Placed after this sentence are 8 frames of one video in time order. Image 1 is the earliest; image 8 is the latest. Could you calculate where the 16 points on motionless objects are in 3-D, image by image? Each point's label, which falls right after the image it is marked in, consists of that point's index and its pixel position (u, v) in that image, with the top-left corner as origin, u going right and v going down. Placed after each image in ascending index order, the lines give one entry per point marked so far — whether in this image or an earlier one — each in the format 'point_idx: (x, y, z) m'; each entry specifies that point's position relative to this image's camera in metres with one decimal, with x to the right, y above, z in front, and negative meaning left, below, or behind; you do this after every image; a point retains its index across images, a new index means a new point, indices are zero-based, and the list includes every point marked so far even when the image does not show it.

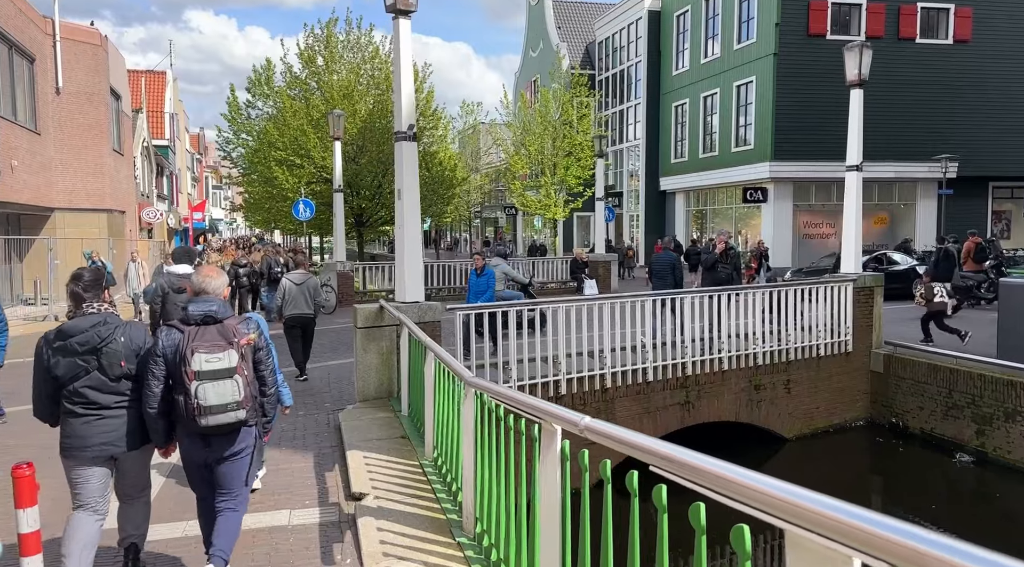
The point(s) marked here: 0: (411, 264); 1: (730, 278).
0: (-1.1, +0.2, +7.8) m
1: (+3.2, +0.1, +10.4) m
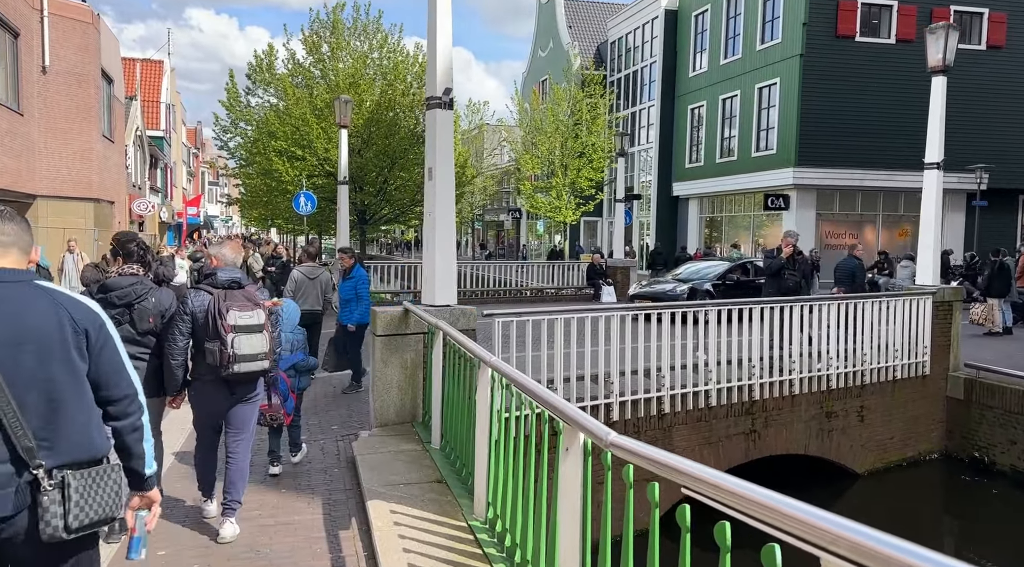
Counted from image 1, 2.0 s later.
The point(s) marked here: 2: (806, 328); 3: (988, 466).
0: (-0.6, +0.2, +6.4) m
1: (+3.6, -0.1, +9.1) m
2: (+3.5, -0.5, +8.6) m
3: (+6.3, -2.4, +9.5) m
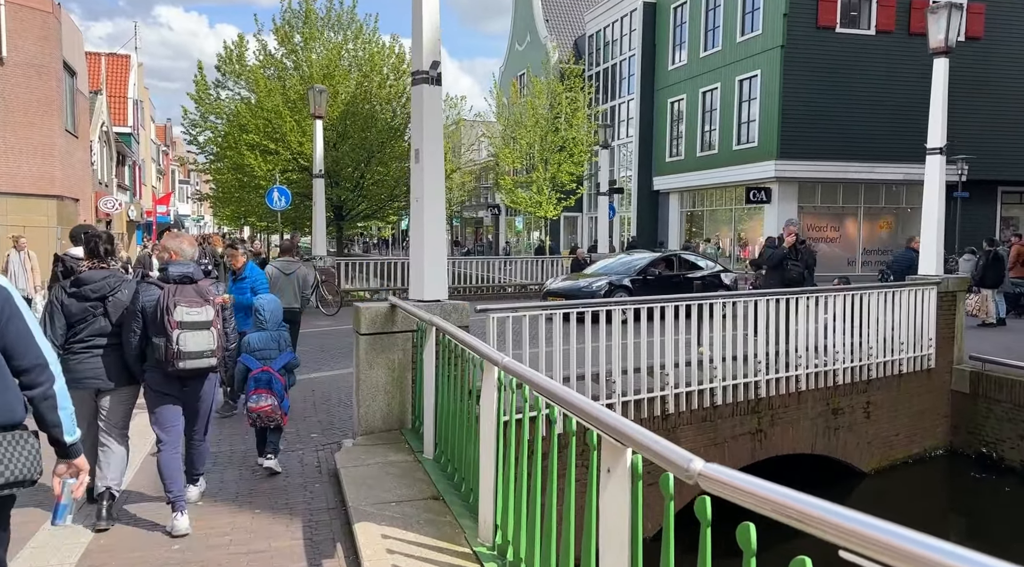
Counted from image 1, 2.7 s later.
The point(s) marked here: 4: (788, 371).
0: (-0.6, +0.3, +5.9) m
1: (+3.5, +0.1, +8.7) m
2: (+3.4, -0.4, +8.1) m
3: (+6.2, -2.3, +9.1) m
4: (+3.1, -1.0, +8.0) m
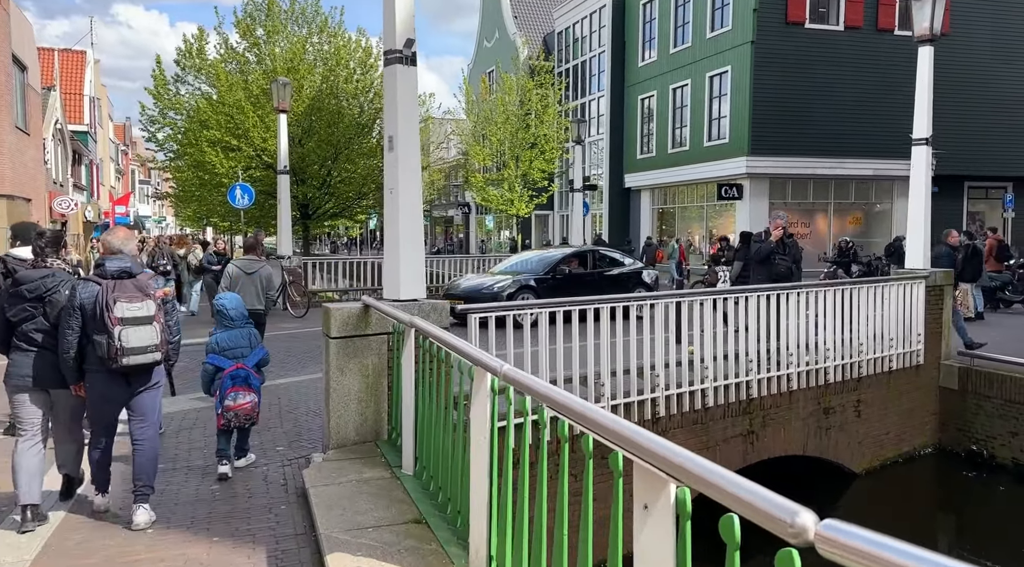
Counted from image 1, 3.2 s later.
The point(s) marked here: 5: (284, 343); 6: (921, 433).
0: (-0.8, +0.3, +5.4) m
1: (+3.2, +0.1, +8.4) m
2: (+3.2, -0.4, +7.8) m
3: (+5.9, -2.2, +9.0) m
4: (+2.9, -0.9, +7.7) m
5: (-3.7, -1.0, +11.5) m
6: (+5.3, -1.9, +9.3) m
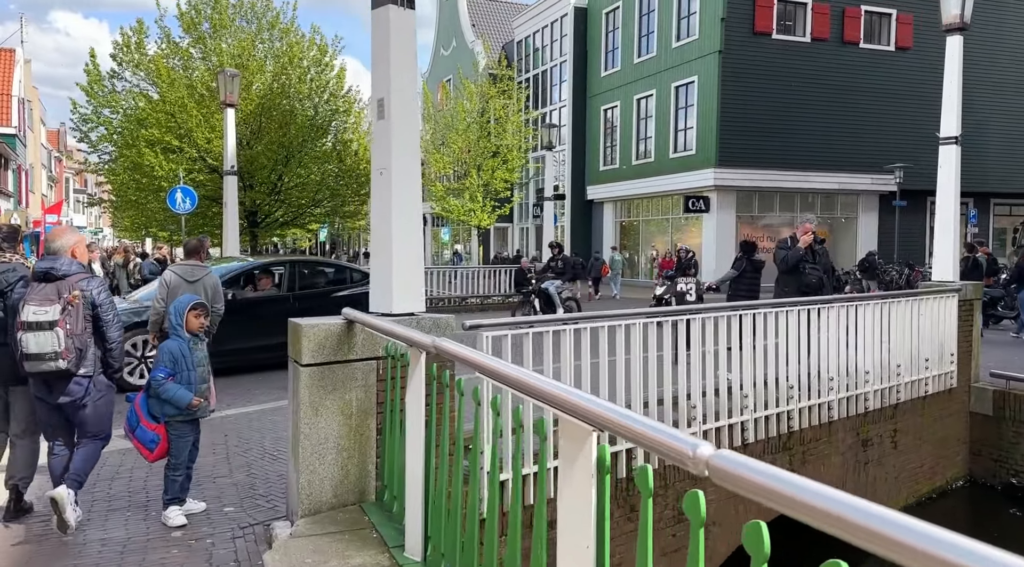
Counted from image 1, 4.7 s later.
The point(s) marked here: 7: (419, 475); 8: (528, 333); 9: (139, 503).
0: (-0.6, +0.3, +4.1) m
1: (+3.2, 0.0, +7.4) m
2: (+3.1, -0.5, +6.8) m
3: (+5.8, -2.4, +8.1) m
4: (+2.9, -1.0, +6.7) m
5: (-3.9, -1.1, +10.0) m
6: (+5.2, -2.1, +8.4) m
7: (-0.4, -0.9, +3.3) m
8: (+0.1, -0.3, +4.7) m
9: (-2.4, -1.4, +4.7) m
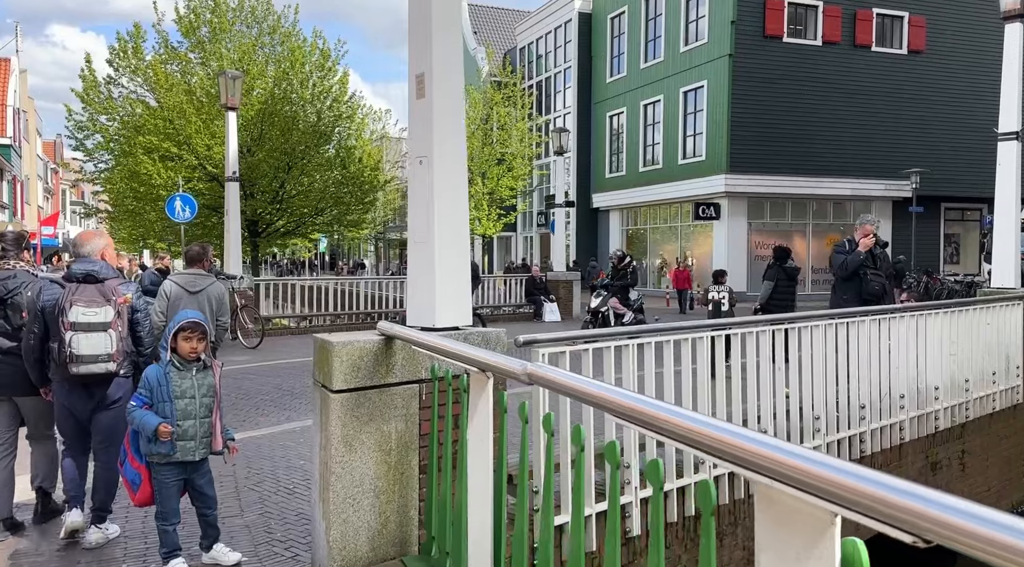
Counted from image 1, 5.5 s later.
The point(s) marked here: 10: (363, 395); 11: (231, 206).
0: (-0.3, +0.2, +3.5) m
1: (+3.5, -0.1, +6.8) m
2: (+3.4, -0.5, +6.2) m
3: (+6.1, -2.4, +7.5) m
4: (+3.2, -1.1, +6.0) m
5: (-3.6, -1.3, +9.3) m
6: (+5.5, -2.2, +7.8) m
7: (-0.1, -0.9, +2.6) m
8: (+0.4, -0.4, +4.1) m
9: (-2.1, -1.5, +4.0) m
10: (-0.6, -0.5, +3.1) m
11: (-5.8, +1.6, +14.8) m
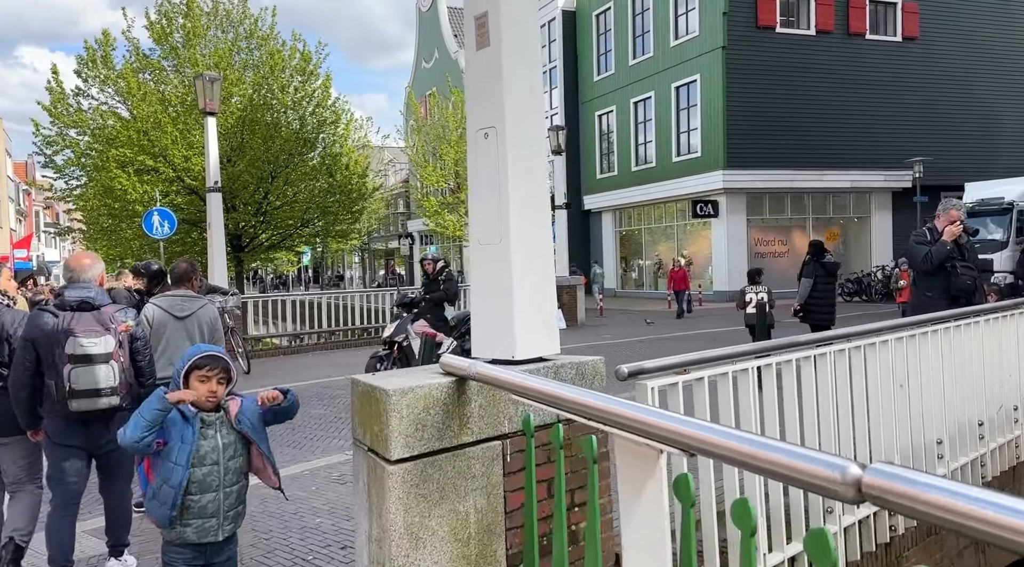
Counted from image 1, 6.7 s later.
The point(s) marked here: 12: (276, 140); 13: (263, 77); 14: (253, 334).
0: (+0.1, +0.2, +2.6) m
1: (+3.8, 0.0, +5.9) m
2: (+3.8, -0.5, +5.4) m
3: (+6.5, -2.3, +6.7) m
4: (+3.5, -1.1, +5.2) m
5: (-3.3, -1.5, +8.3) m
6: (+5.8, -2.0, +7.0) m
7: (+0.3, -0.9, +1.7) m
8: (+0.8, -0.4, +3.1) m
9: (-1.7, -1.6, +3.1) m
10: (-0.2, -0.6, +2.2) m
11: (-5.7, +1.2, +13.8) m
12: (-6.4, +3.9, +19.6) m
13: (-6.9, +5.8, +20.0) m
14: (-4.9, -1.0, +13.6) m
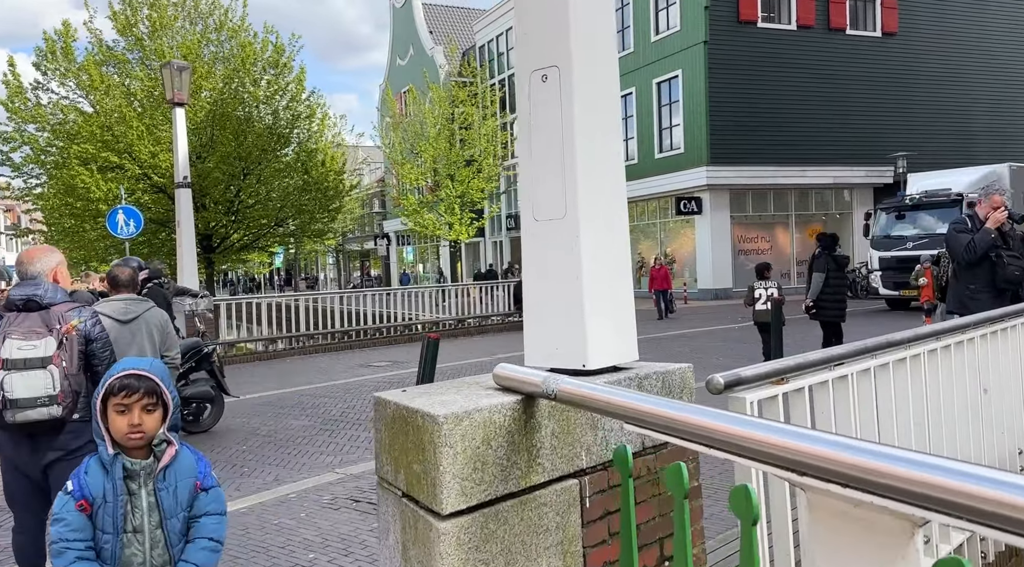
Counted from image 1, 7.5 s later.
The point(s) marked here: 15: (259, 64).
0: (+0.3, +0.2, +2.0) m
1: (+3.9, 0.0, +5.5) m
2: (+3.9, -0.4, +4.9) m
3: (+6.5, -2.2, +6.3) m
4: (+3.6, -1.0, +4.7) m
5: (-3.3, -1.5, +7.6) m
6: (+5.9, -2.0, +6.6) m
7: (+0.6, -0.9, +1.1) m
8: (+1.0, -0.4, +2.6) m
9: (-1.5, -1.6, +2.4) m
10: (0.0, -0.5, +1.6) m
11: (-6.0, +1.2, +13.0) m
12: (-6.8, +3.9, +18.8) m
13: (-7.4, +5.7, +19.2) m
14: (-5.1, -1.0, +12.8) m
15: (-7.0, +6.1, +19.9) m
